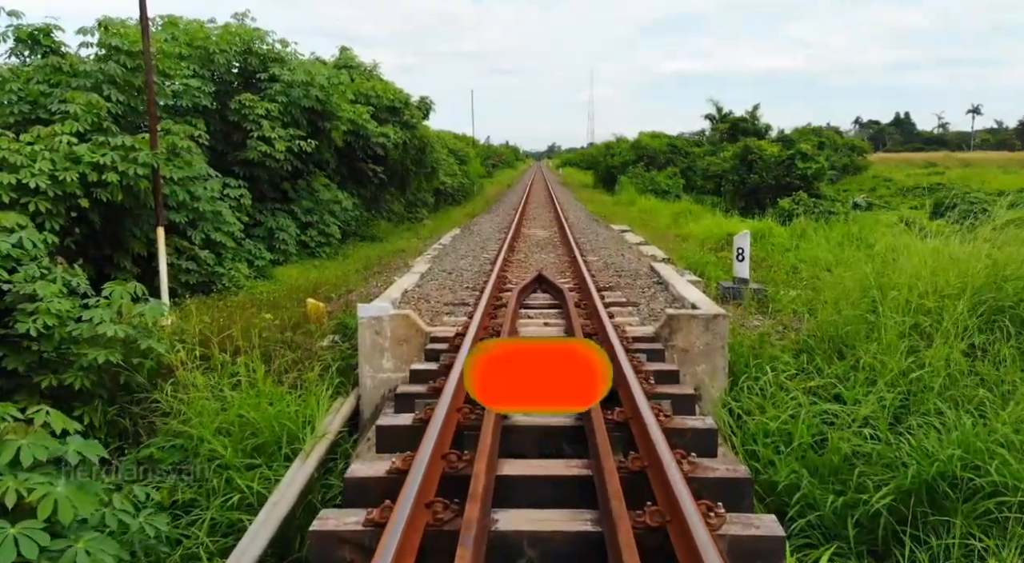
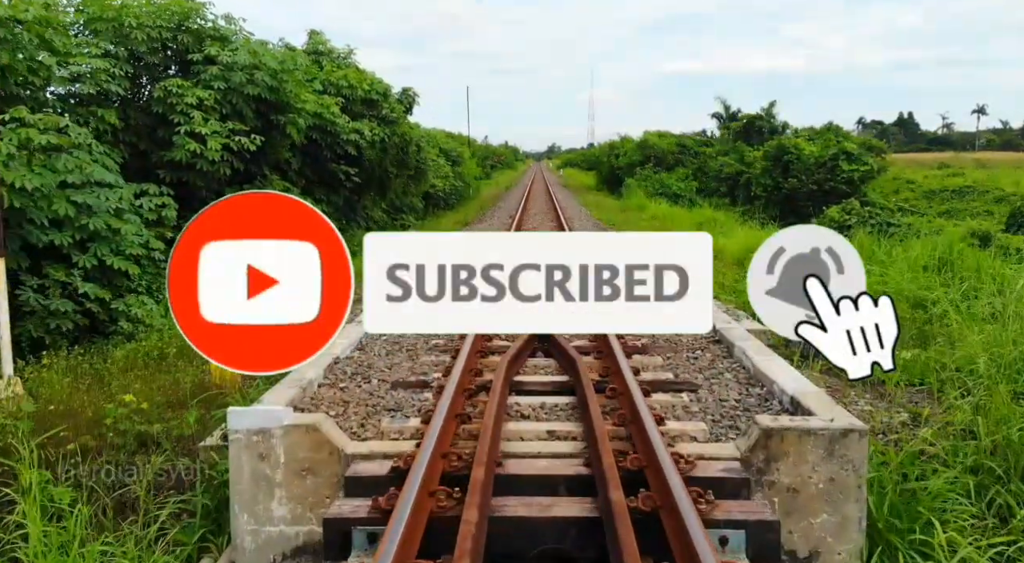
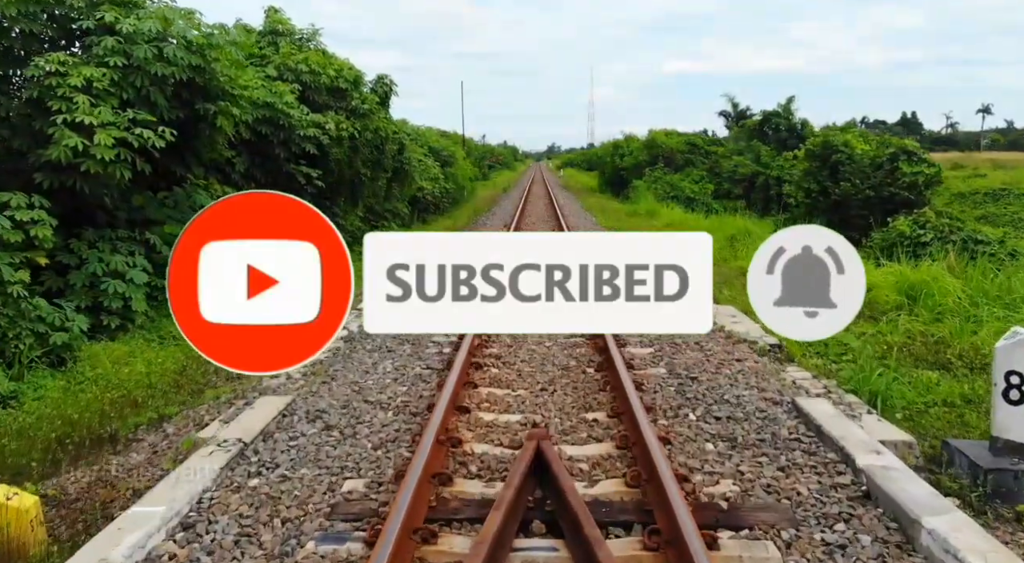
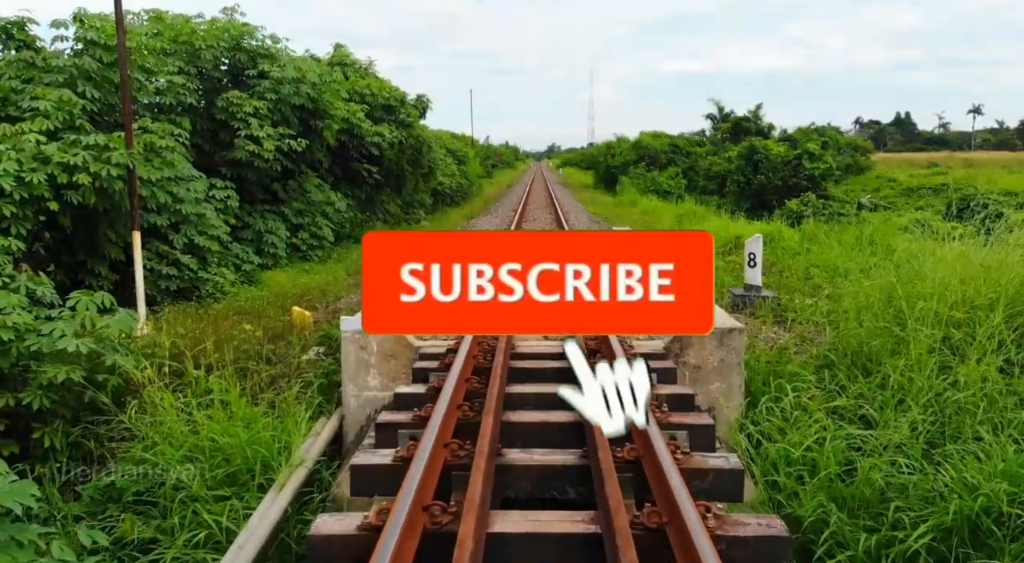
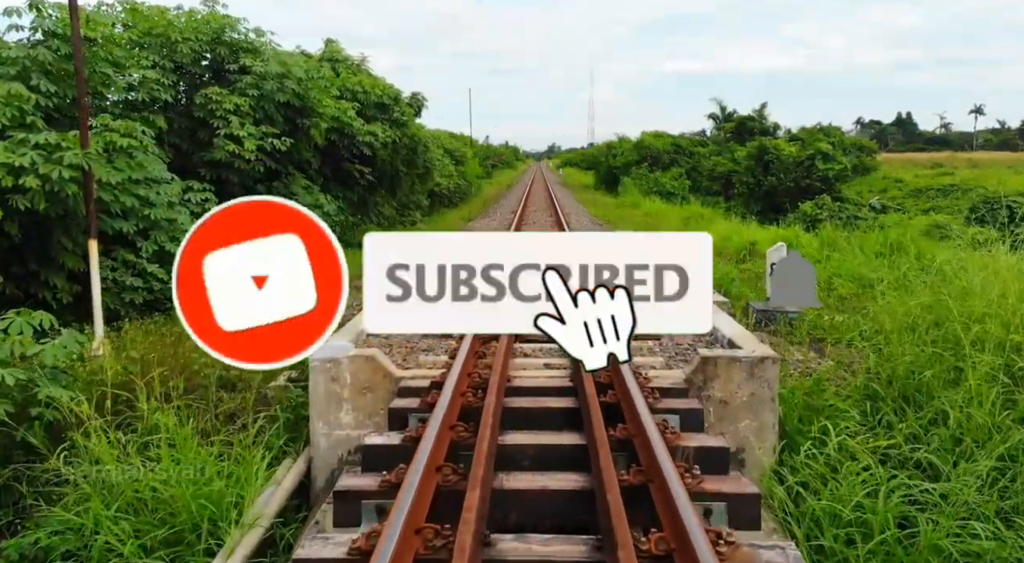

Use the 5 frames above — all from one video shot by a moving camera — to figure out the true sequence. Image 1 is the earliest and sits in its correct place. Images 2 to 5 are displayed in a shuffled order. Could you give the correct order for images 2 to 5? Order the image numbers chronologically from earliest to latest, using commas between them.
4, 5, 2, 3
